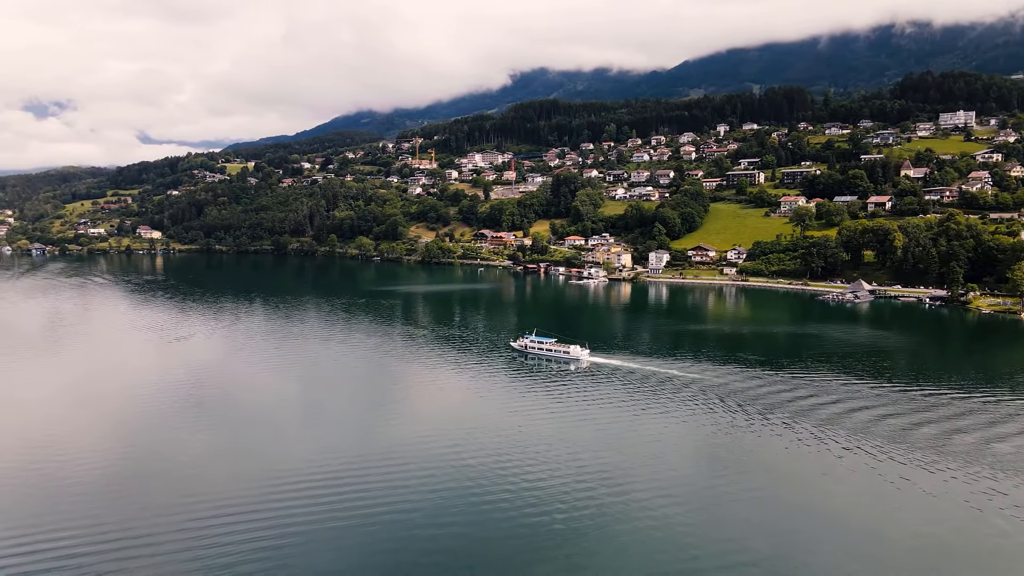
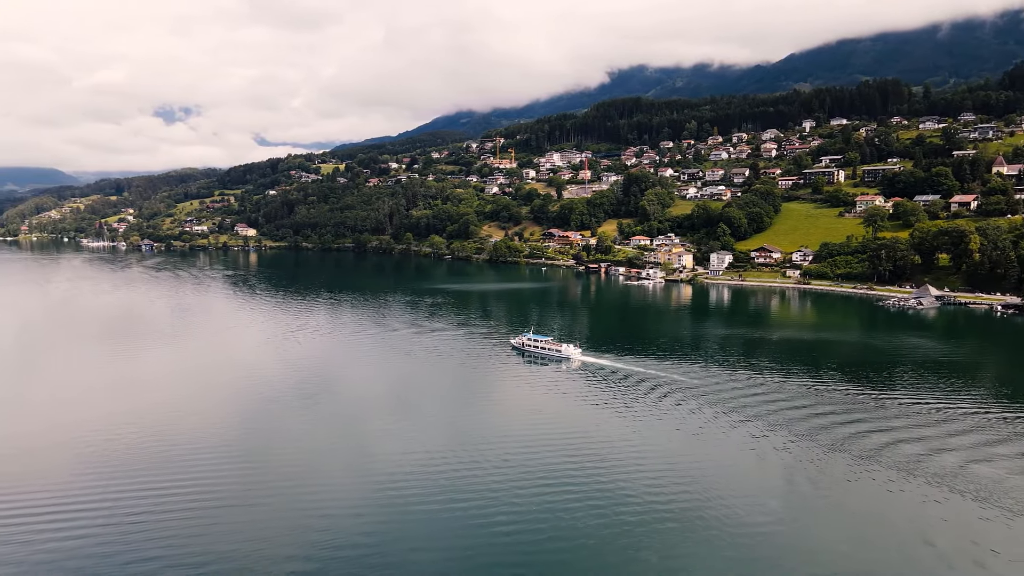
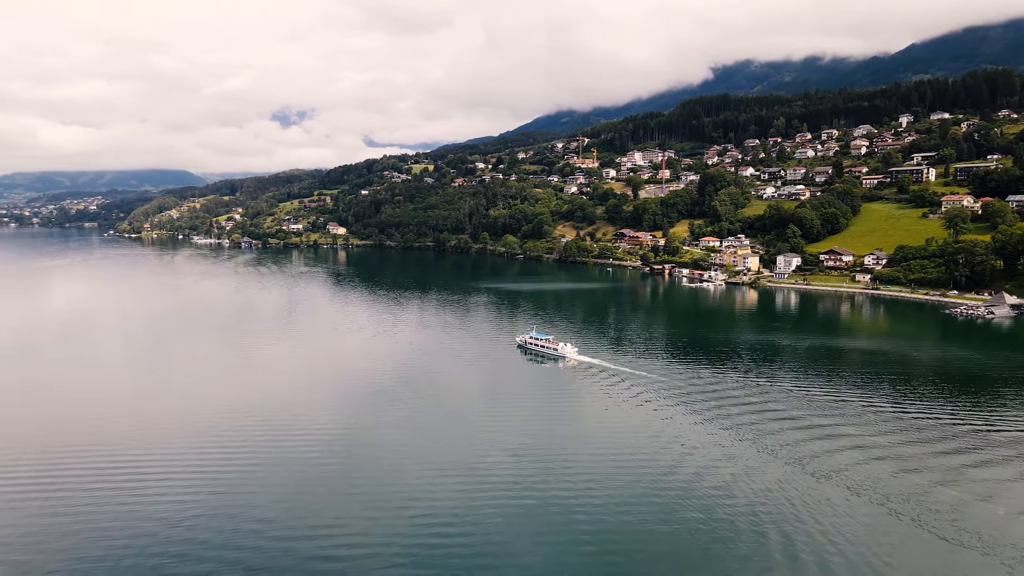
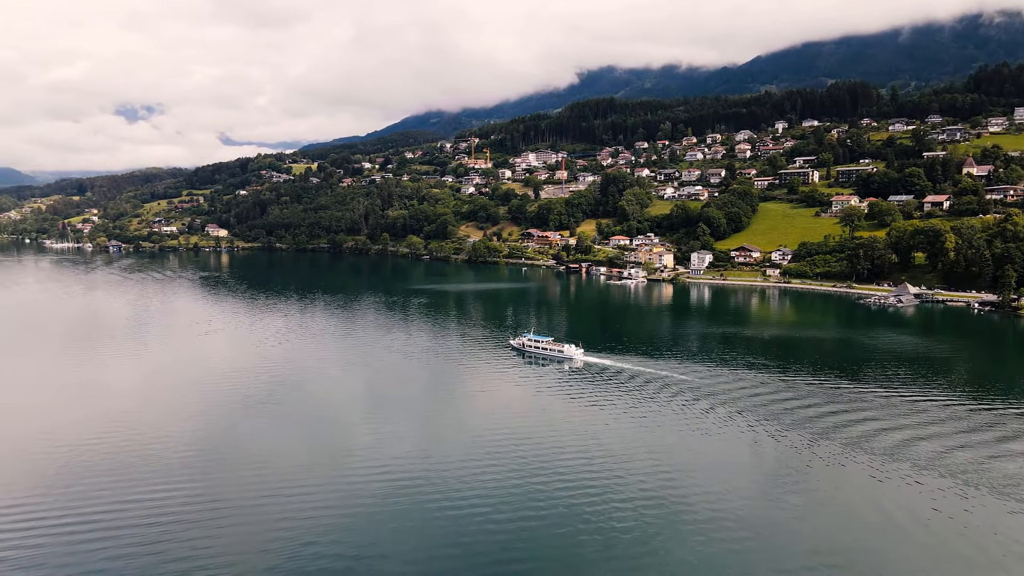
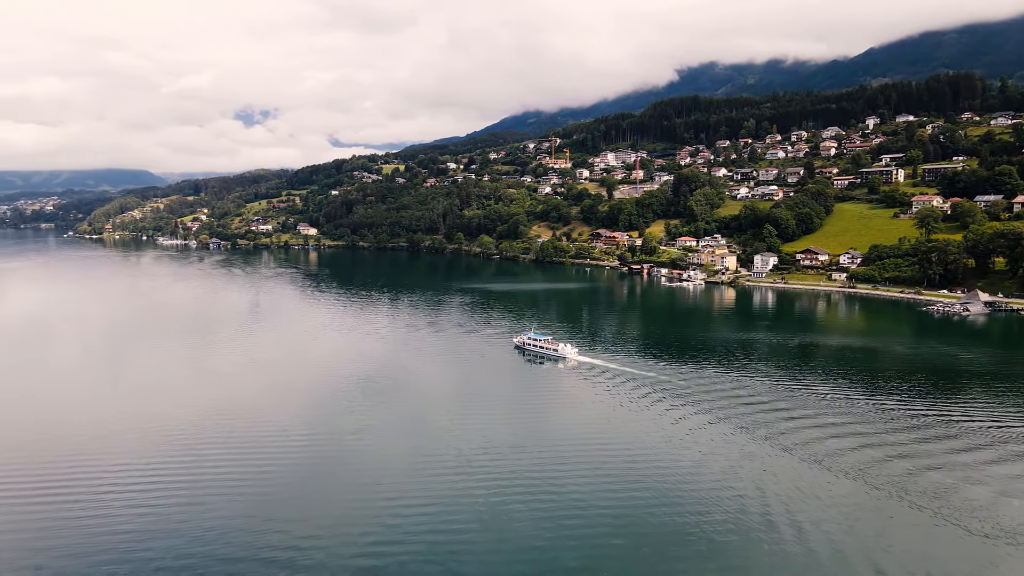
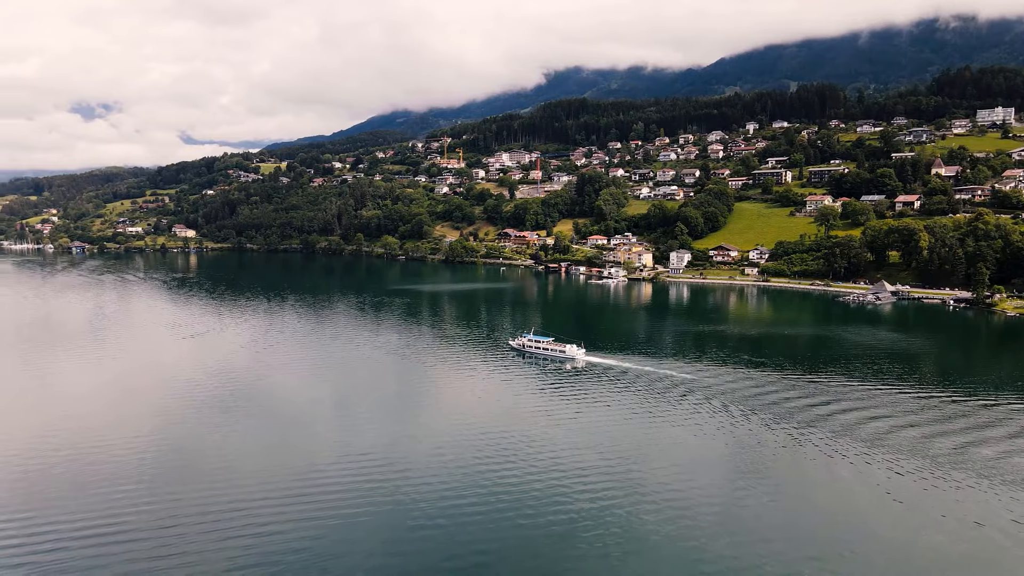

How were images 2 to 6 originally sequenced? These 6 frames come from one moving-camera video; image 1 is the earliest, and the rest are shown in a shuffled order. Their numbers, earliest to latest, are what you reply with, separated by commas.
6, 4, 2, 5, 3
